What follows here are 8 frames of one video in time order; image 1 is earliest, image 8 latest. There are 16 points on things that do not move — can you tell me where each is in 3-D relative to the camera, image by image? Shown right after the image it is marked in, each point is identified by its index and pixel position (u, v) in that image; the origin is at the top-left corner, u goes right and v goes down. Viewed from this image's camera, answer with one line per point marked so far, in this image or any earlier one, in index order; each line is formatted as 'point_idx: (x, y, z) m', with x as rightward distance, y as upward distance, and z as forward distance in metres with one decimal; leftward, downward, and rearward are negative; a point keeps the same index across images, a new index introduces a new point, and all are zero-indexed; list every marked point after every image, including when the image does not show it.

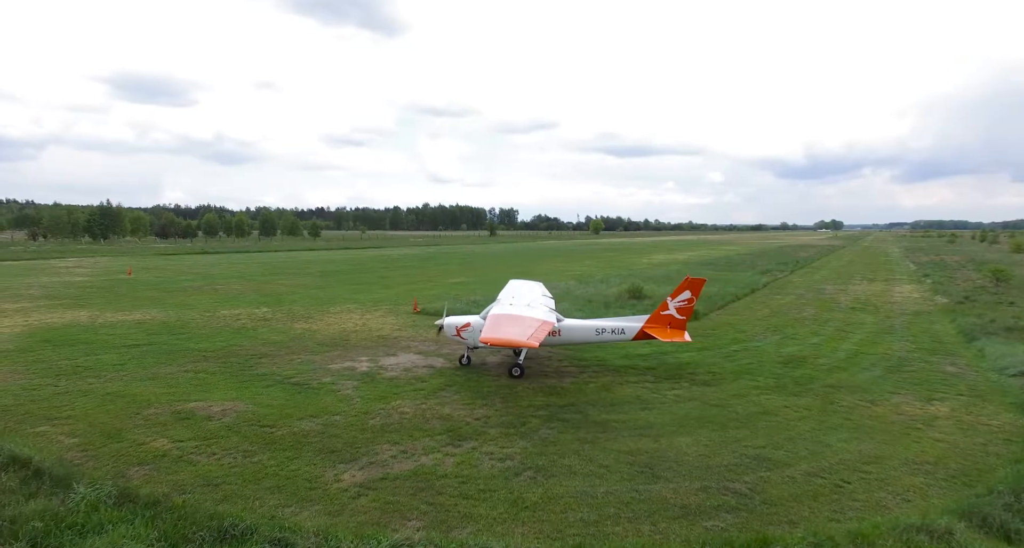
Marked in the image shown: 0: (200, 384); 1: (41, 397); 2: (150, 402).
0: (-6.1, -2.1, +12.7) m
1: (-8.5, -2.0, +11.7) m
2: (-6.4, -2.2, +11.5) m
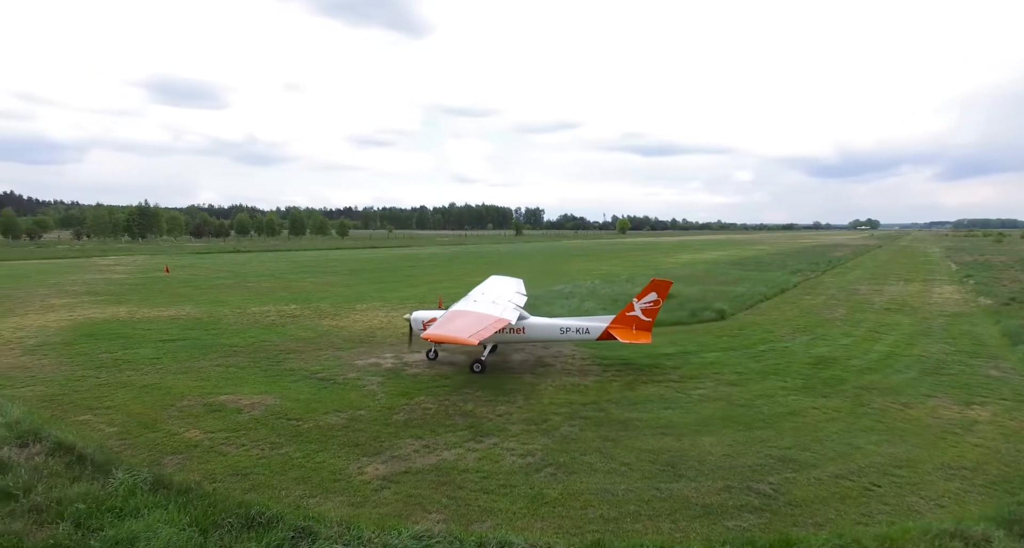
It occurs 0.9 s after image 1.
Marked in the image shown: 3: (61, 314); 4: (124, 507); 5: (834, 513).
0: (-5.6, -2.0, +13.0) m
1: (-8.0, -1.9, +12.1) m
2: (-6.0, -2.1, +11.8) m
3: (-13.3, -1.1, +19.2) m
4: (-4.3, -2.6, +7.3) m
5: (+4.3, -3.2, +8.6) m
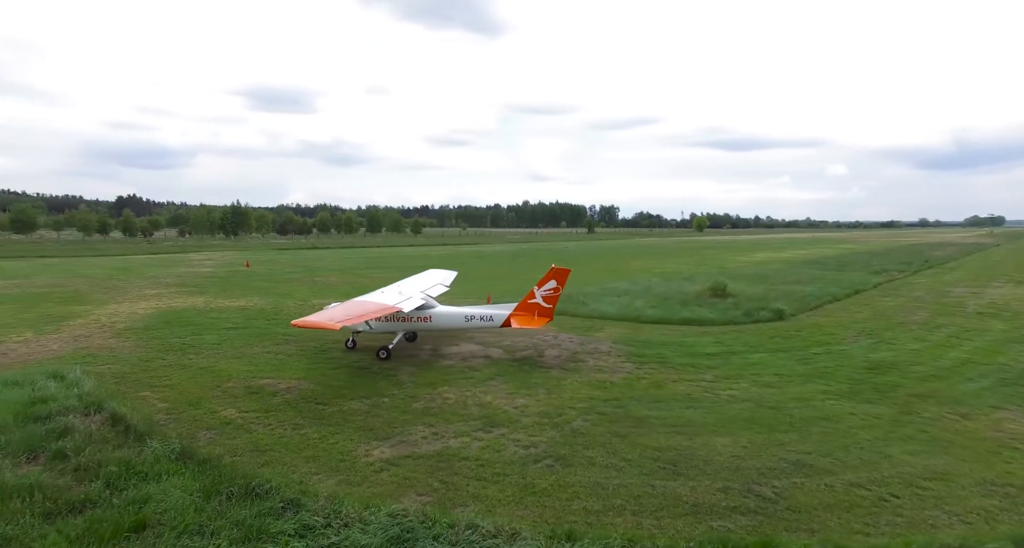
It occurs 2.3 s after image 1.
0: (-5.1, -1.9, +14.0) m
1: (-7.6, -1.8, +13.4) m
2: (-5.6, -2.0, +12.9) m
3: (-11.9, -0.9, +21.2) m
4: (-4.6, -2.5, +8.2) m
5: (+4.1, -3.1, +8.3) m
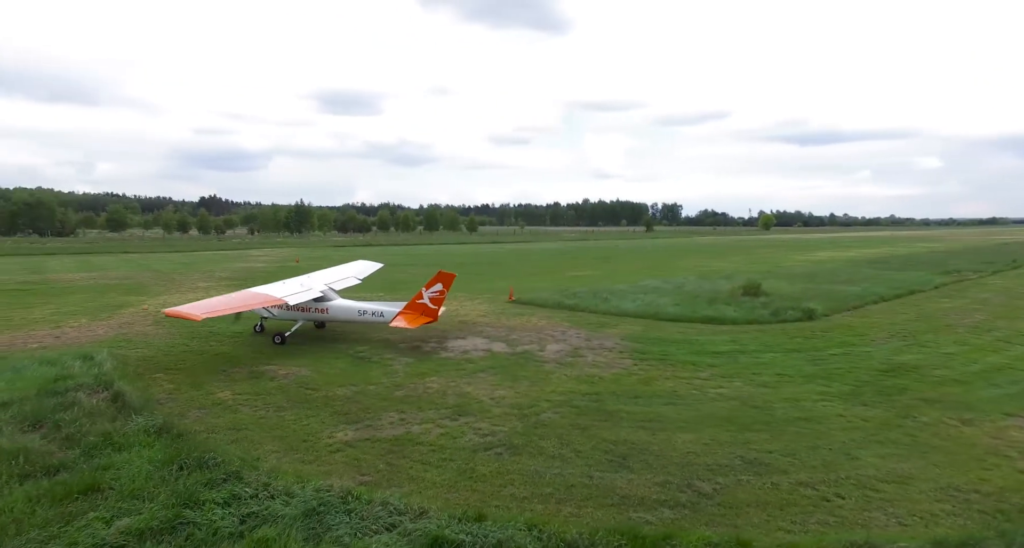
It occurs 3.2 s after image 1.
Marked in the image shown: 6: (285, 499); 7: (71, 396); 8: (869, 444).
0: (-5.2, -1.8, +15.0) m
1: (-7.8, -1.6, +14.8) m
2: (-5.9, -1.8, +14.0) m
3: (-11.1, -0.7, +23.0) m
4: (-5.5, -2.4, +9.2) m
5: (+3.2, -3.1, +8.2) m
6: (-2.7, -2.6, +7.6) m
7: (-7.4, -2.0, +10.8) m
8: (+6.0, -2.9, +10.8) m
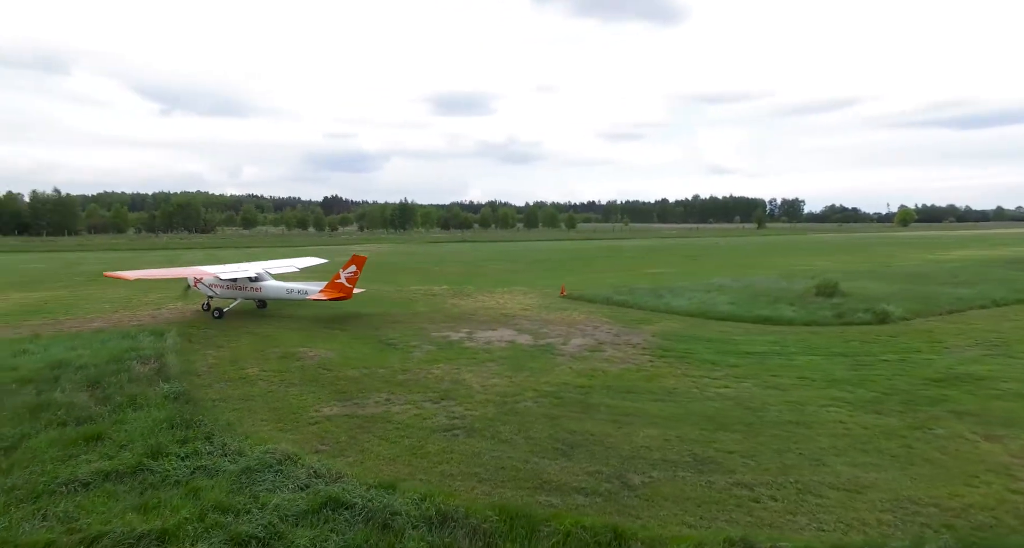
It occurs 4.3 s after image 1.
0: (-4.7, -1.6, +16.6) m
1: (-7.3, -1.4, +16.9) m
2: (-5.6, -1.6, +15.7) m
3: (-8.8, -0.4, +25.6) m
4: (-6.2, -2.2, +11.0) m
5: (+2.0, -3.0, +8.2) m
6: (-3.8, -2.5, +8.8) m
7: (-7.7, -1.8, +12.9) m
8: (+5.3, -2.9, +10.2) m
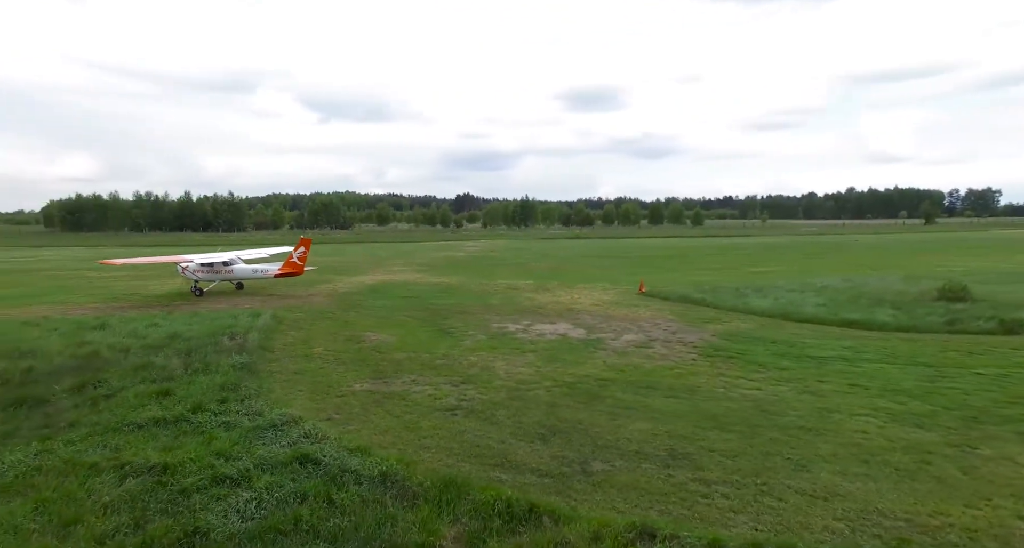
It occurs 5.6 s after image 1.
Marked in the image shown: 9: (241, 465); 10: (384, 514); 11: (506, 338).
0: (-3.2, -1.3, +18.3) m
1: (-5.6, -1.1, +19.2) m
2: (-4.2, -1.4, +17.6) m
3: (-4.9, -0.1, +28.0) m
4: (-6.0, -1.9, +13.1) m
5: (+1.3, -2.9, +8.5) m
6: (-4.2, -2.3, +10.5) m
7: (-7.0, -1.5, +15.4) m
8: (+5.0, -2.8, +9.6) m
9: (-3.6, -2.6, +8.7) m
10: (-1.5, -2.8, +7.6) m
11: (-0.1, -1.6, +16.5) m
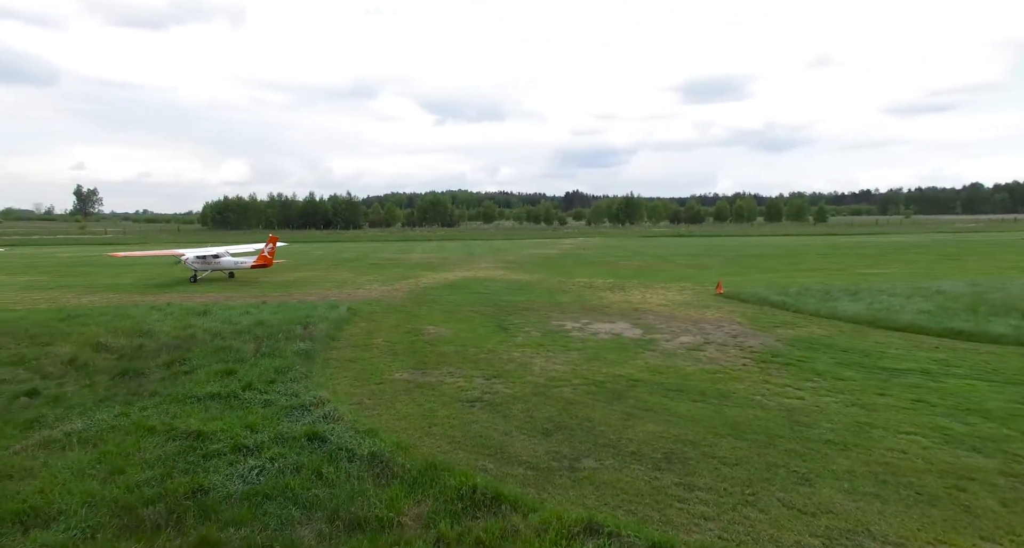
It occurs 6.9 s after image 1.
0: (-1.4, -1.2, +19.1) m
1: (-3.6, -1.0, +20.4) m
2: (-2.6, -1.3, +18.6) m
3: (-1.1, +0.1, +28.9) m
4: (-5.2, -1.8, +14.6) m
5: (+1.0, -2.9, +8.6) m
6: (-4.0, -2.2, +11.6) m
7: (-5.7, -1.3, +17.0) m
8: (+4.8, -2.9, +8.9) m
9: (-3.8, -2.5, +9.8) m
10: (-1.9, -2.8, +8.3) m
11: (+1.3, -1.6, +16.7) m
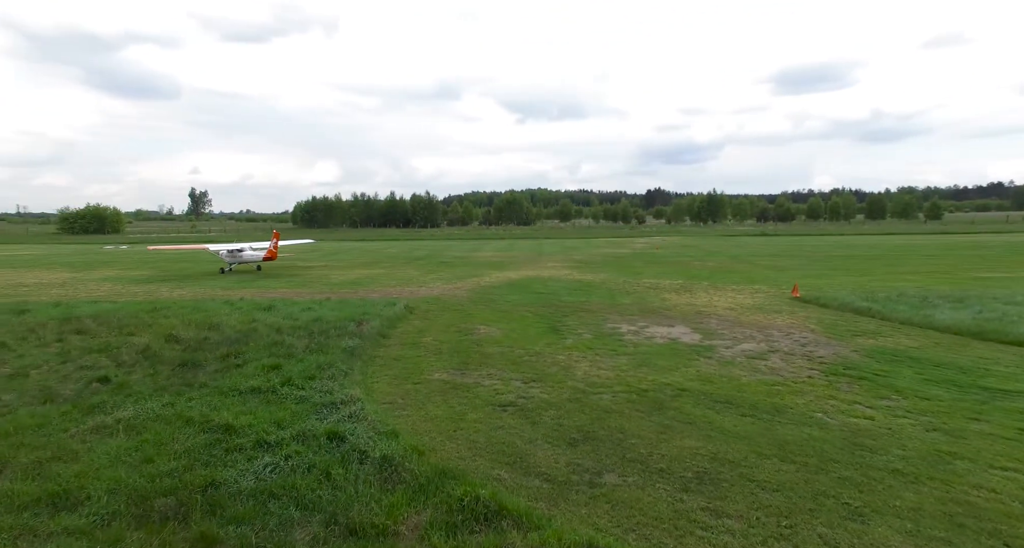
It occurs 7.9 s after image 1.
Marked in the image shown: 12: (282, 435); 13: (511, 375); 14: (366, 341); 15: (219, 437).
0: (+0.2, -1.2, +18.7) m
1: (-1.8, -0.9, +20.3) m
2: (-1.0, -1.3, +18.4) m
3: (+1.9, +0.1, +28.4) m
4: (-4.2, -1.7, +14.8) m
5: (+1.1, -2.9, +8.0) m
6: (-3.4, -2.2, +11.7) m
7: (-4.3, -1.3, +17.2) m
8: (+4.9, -2.9, +7.8) m
9: (-3.5, -2.4, +9.8) m
10: (-1.8, -2.7, +8.1) m
11: (+2.5, -1.6, +16.0) m
12: (-3.5, -2.4, +9.8) m
13: (+0.1, -2.1, +13.4) m
14: (-3.4, -1.7, +15.5) m
15: (-4.5, -2.5, +10.0) m
